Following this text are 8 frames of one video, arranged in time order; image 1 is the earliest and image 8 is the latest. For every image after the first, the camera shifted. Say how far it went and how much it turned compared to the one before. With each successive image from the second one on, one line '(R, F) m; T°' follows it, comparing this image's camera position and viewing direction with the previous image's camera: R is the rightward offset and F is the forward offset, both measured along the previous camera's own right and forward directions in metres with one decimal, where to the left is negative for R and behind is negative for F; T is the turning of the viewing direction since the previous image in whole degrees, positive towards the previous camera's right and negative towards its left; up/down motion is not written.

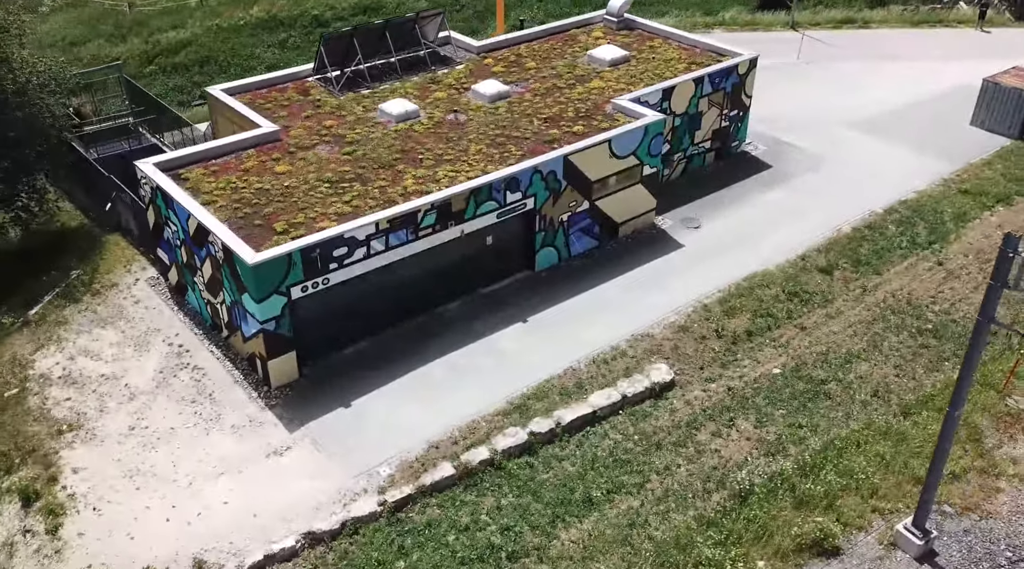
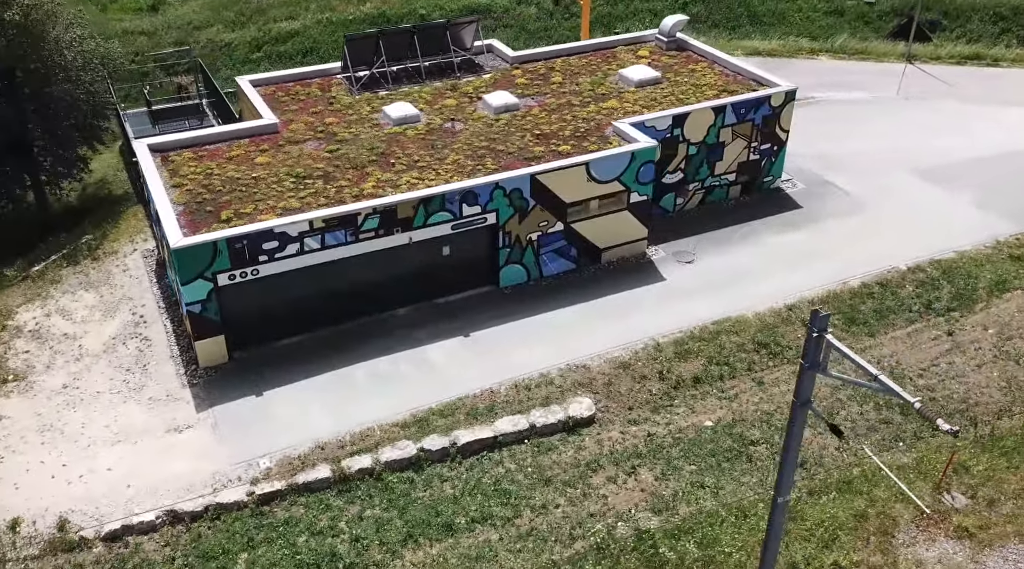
(+5.0, +0.7) m; -11°
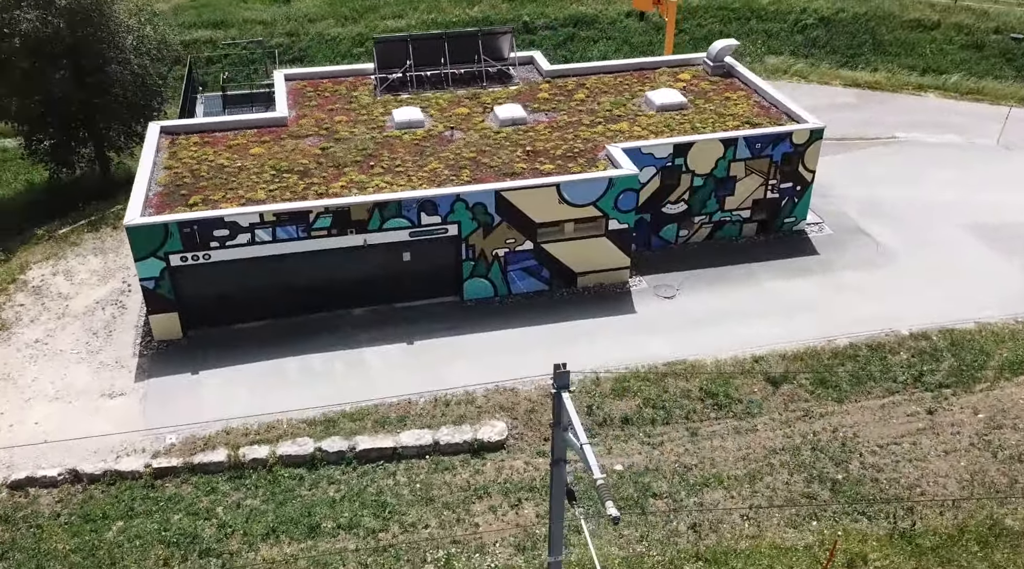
(+4.8, +0.7) m; -11°
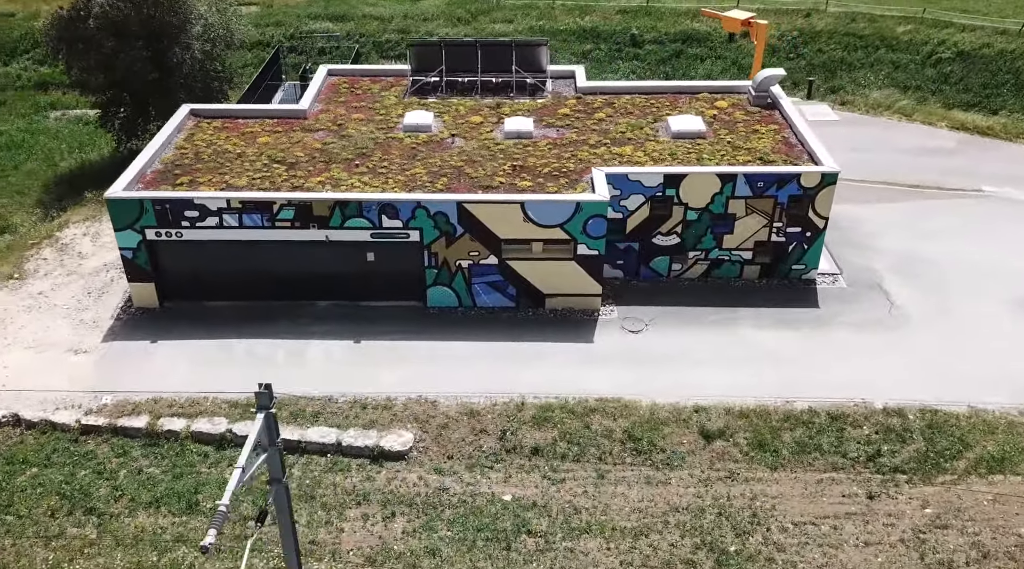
(+5.0, +0.8) m; -11°
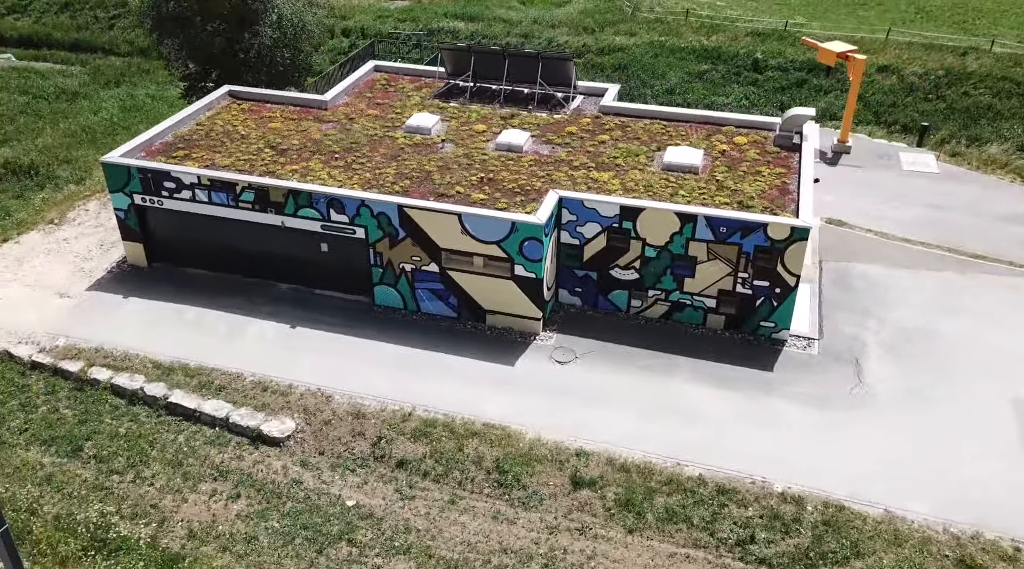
(+6.3, +1.1) m; -13°
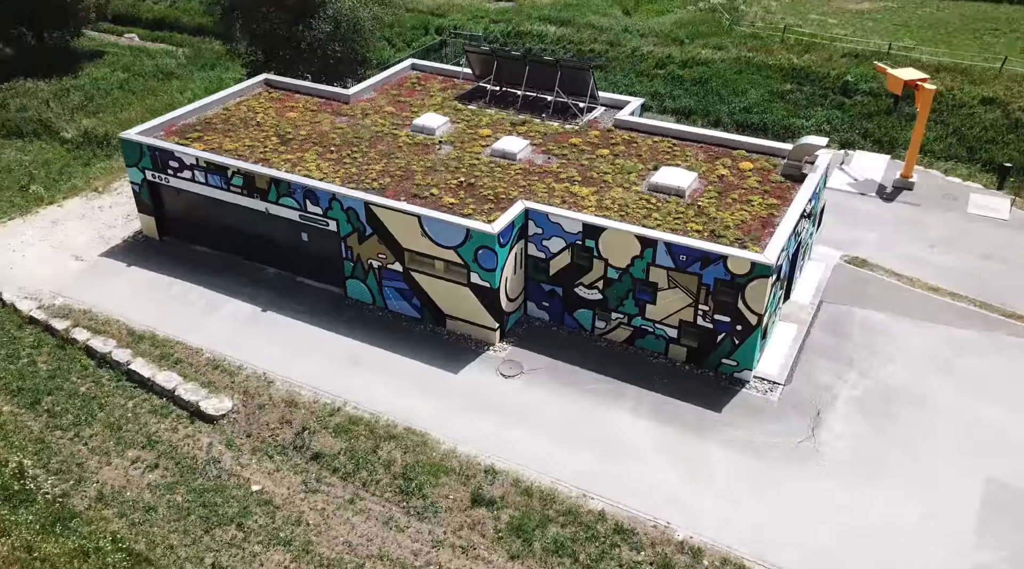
(+4.3, +0.7) m; -9°
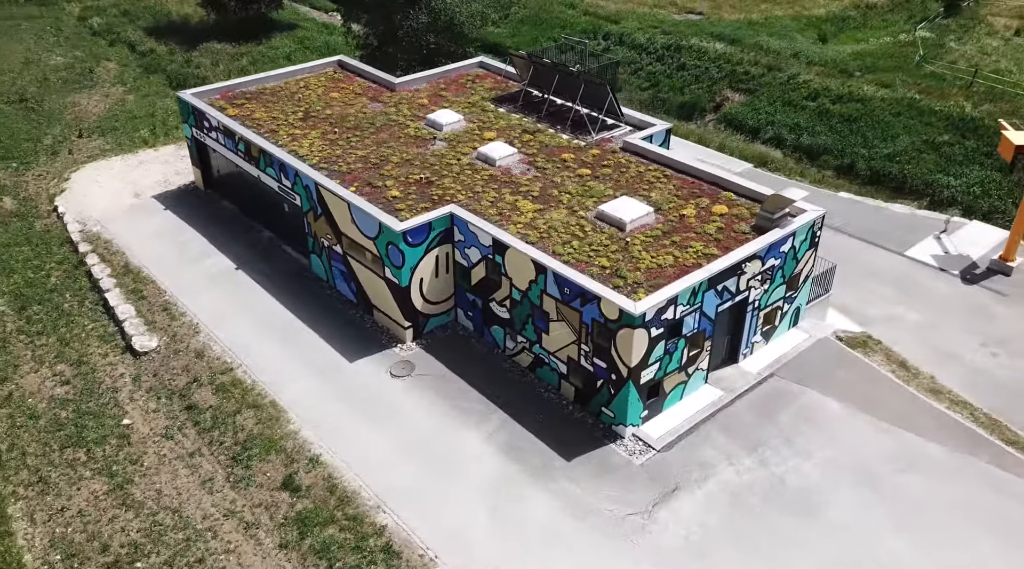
(+7.9, +1.8) m; -18°
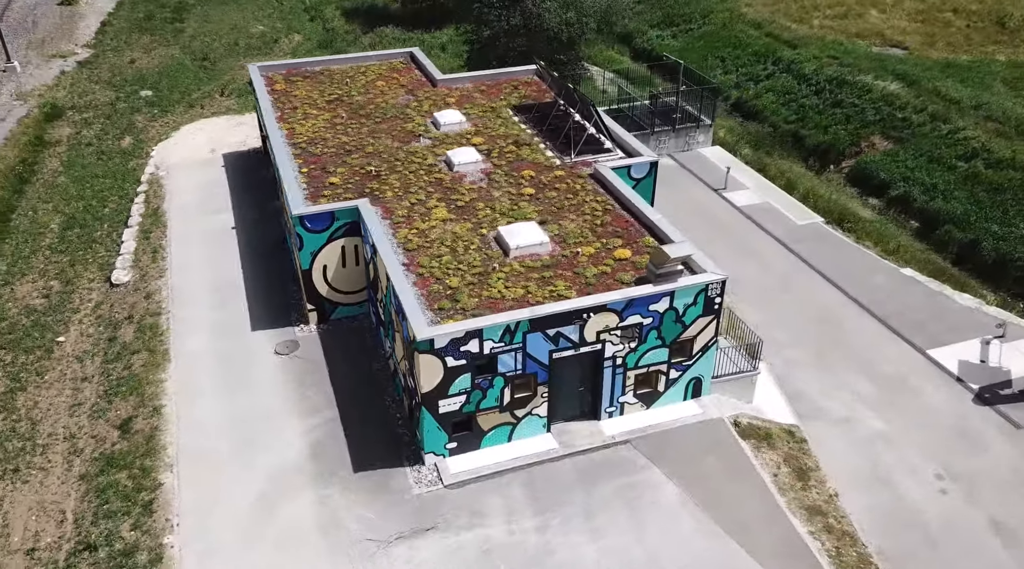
(+8.5, +2.0) m; -18°
